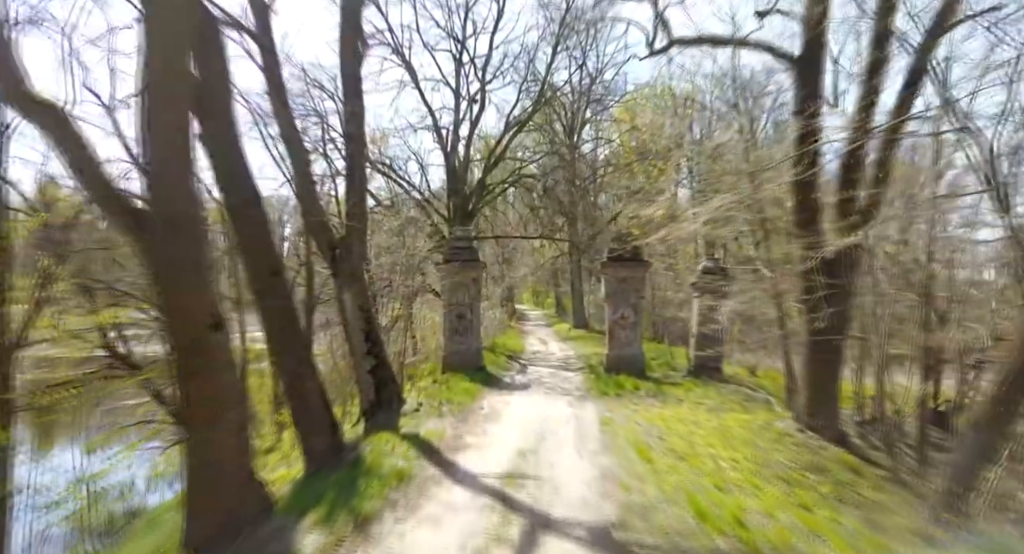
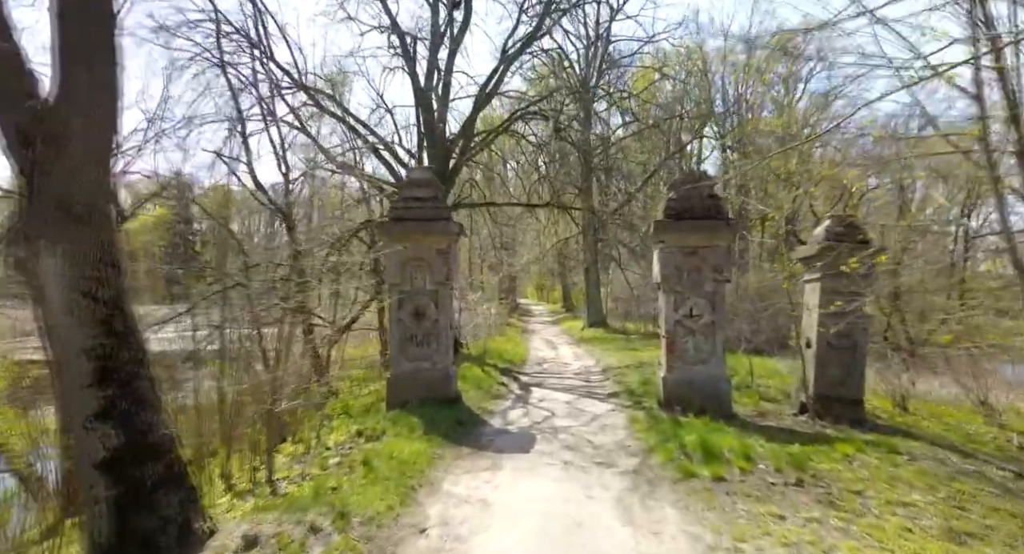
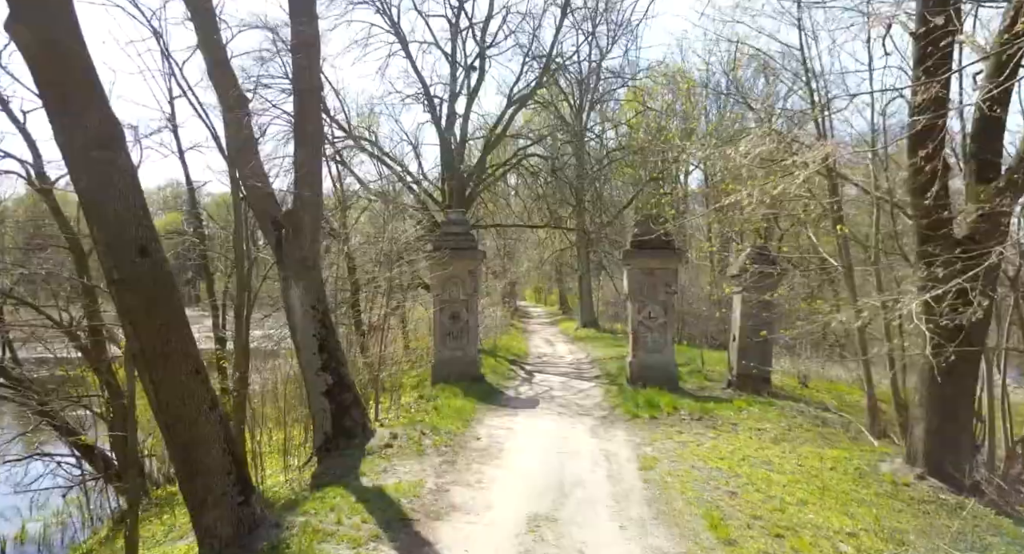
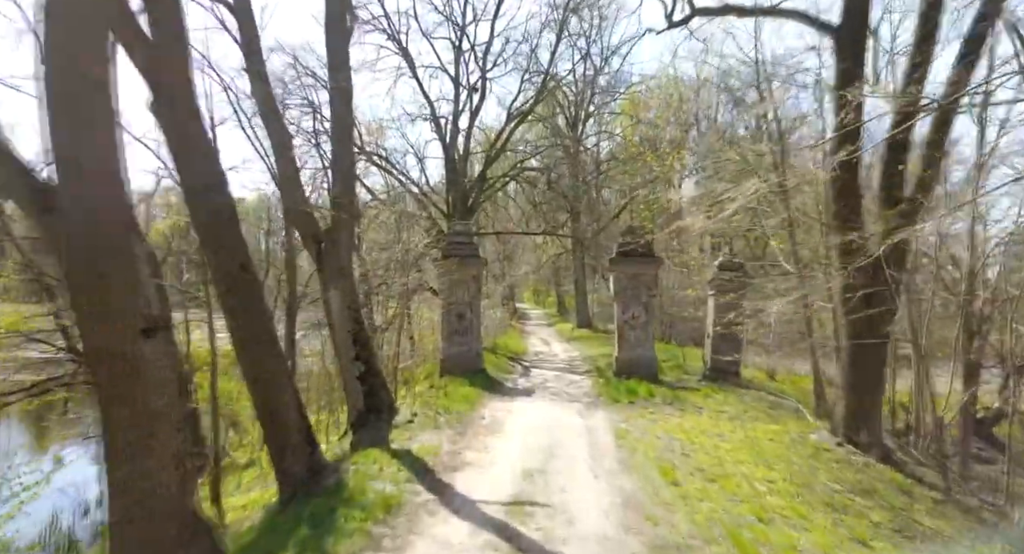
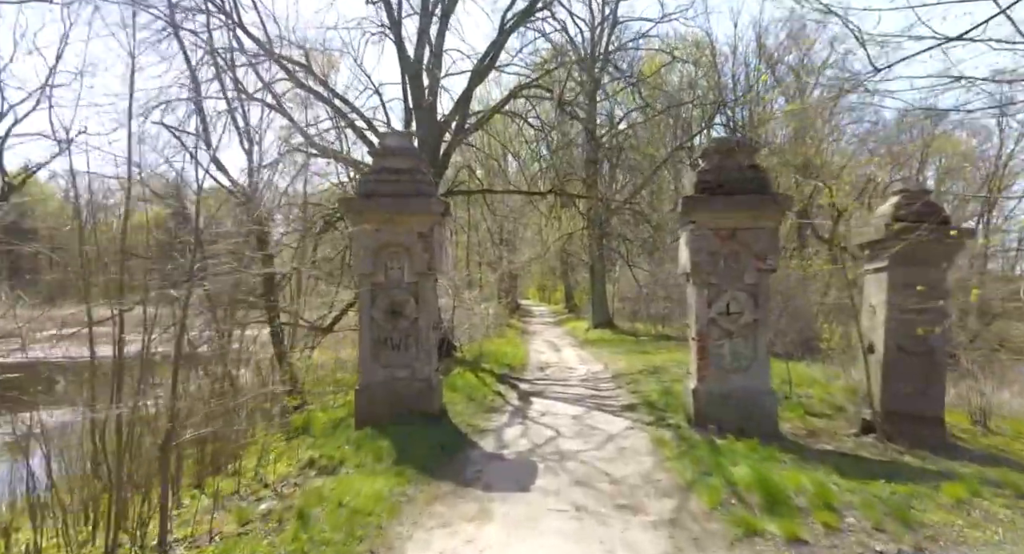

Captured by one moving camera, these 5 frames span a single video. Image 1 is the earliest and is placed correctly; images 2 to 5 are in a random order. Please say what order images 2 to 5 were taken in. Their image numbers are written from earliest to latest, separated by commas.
4, 3, 2, 5
